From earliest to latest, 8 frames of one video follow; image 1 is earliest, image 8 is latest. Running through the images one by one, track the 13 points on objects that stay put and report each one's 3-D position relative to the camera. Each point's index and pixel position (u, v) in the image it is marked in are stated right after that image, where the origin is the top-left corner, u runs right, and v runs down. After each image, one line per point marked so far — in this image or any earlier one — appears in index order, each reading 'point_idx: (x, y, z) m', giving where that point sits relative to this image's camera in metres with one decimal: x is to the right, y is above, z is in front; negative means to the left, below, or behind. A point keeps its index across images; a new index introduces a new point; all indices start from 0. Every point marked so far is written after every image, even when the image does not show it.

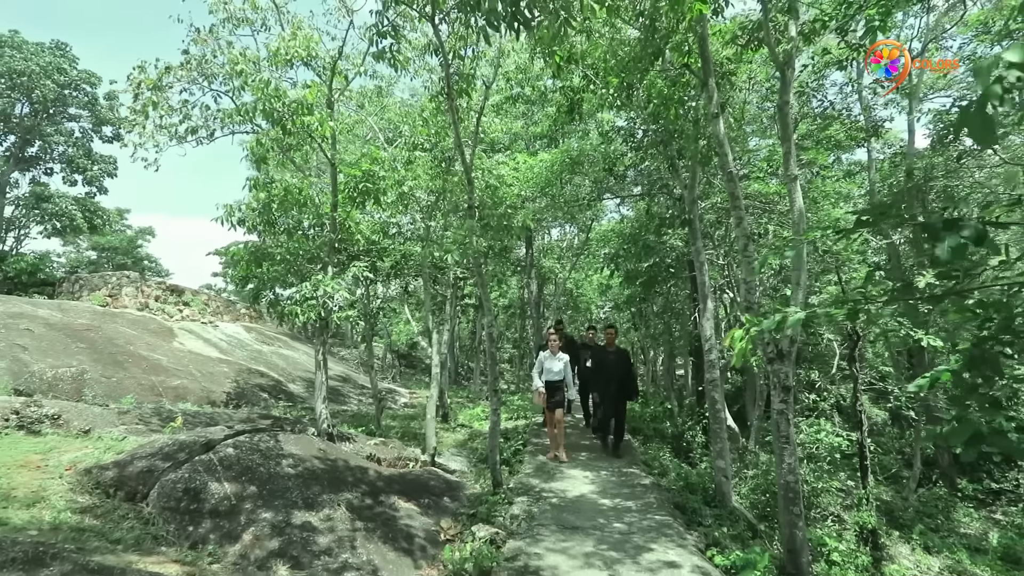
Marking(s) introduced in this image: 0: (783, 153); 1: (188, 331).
0: (+3.4, +1.7, +6.8) m
1: (-9.9, -1.3, +16.3) m
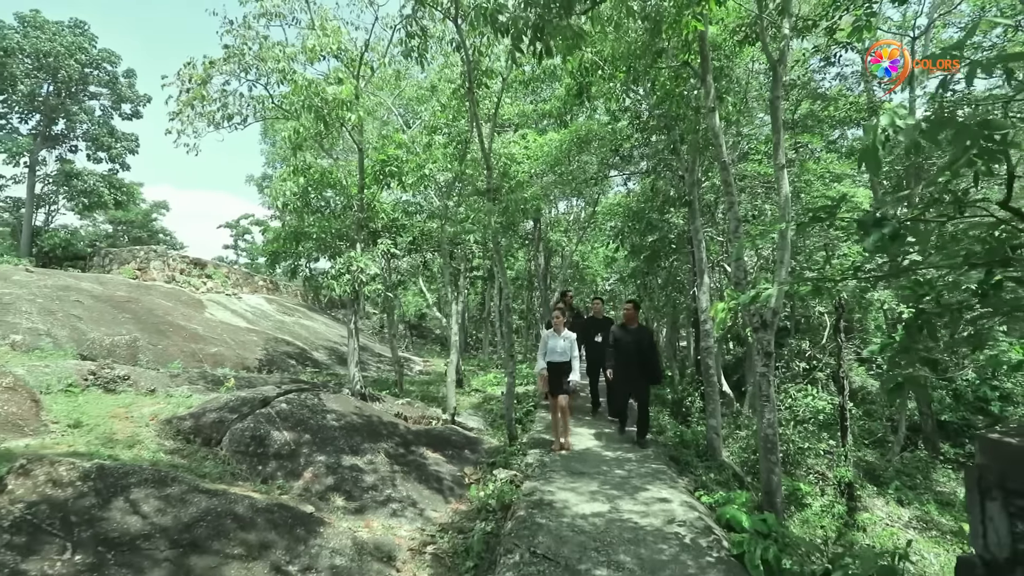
0: (+3.6, +2.0, +7.5) m
1: (-9.6, -0.5, +17.3) m
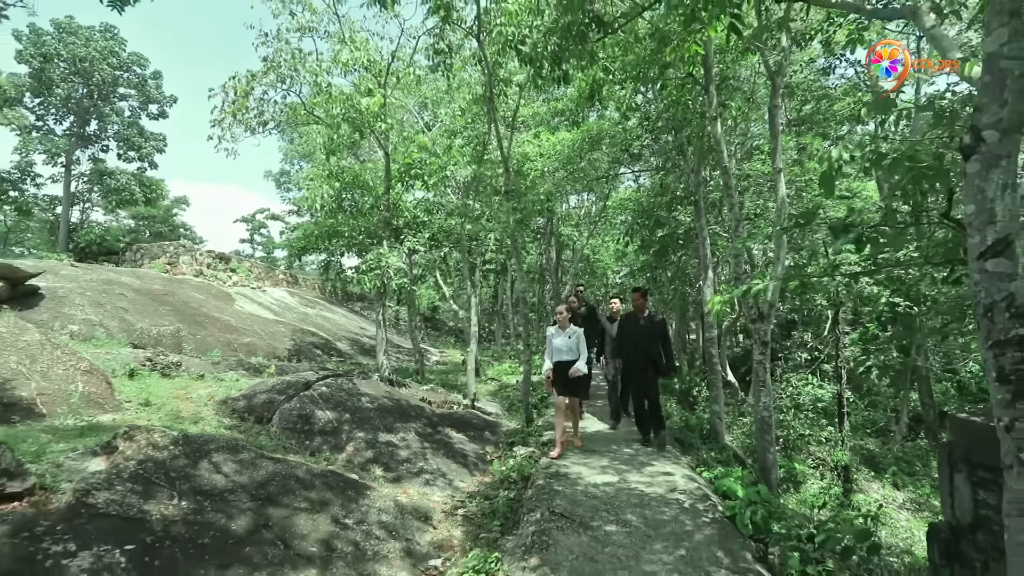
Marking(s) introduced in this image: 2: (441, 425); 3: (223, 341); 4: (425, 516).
0: (+3.9, +2.1, +8.1) m
1: (-9.1, -0.2, +18.1) m
2: (-1.1, -2.1, +8.2) m
3: (-6.6, -1.2, +12.2) m
4: (-0.9, -2.3, +5.3) m
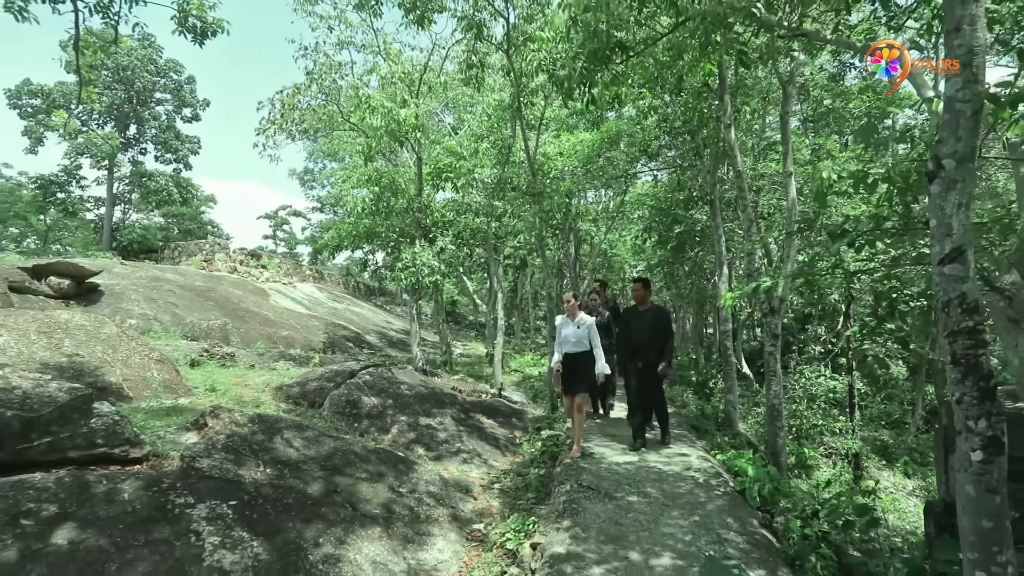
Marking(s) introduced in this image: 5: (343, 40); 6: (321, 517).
0: (+4.3, +2.1, +8.6) m
1: (-8.4, -0.1, +19.0) m
2: (-0.6, -2.0, +8.9) m
3: (-6.0, -1.1, +13.0) m
4: (-0.5, -2.3, +6.0) m
5: (-3.3, +4.9, +10.6) m
6: (-1.6, -1.9, +4.5) m
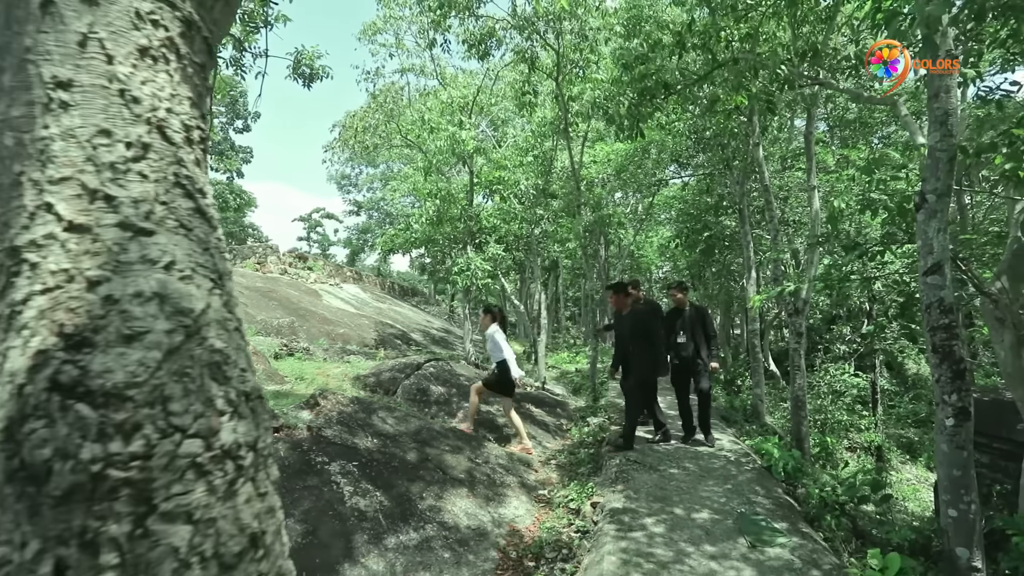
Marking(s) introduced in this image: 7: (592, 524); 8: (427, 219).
0: (+5.1, +2.1, +9.4) m
1: (-7.1, -0.1, +20.4) m
2: (+0.2, -2.1, +9.9) m
3: (-5.0, -1.2, +14.2) m
4: (+0.2, -2.3, +7.0) m
5: (-2.4, +4.9, +11.7) m
6: (-0.9, -2.0, +5.5) m
7: (+0.8, -2.3, +5.3) m
8: (-1.9, +1.6, +12.2) m
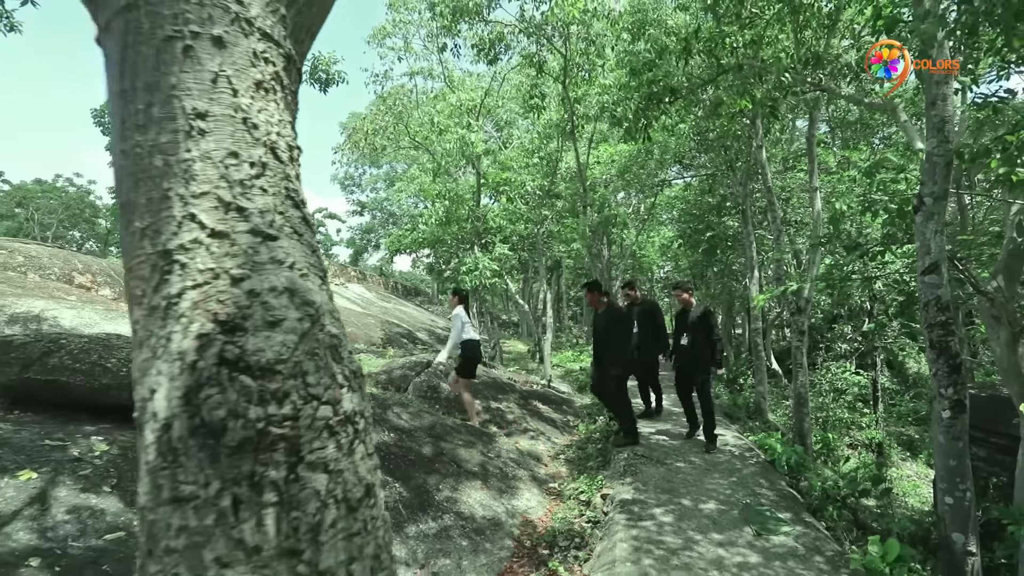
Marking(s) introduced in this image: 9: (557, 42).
0: (+5.3, +2.1, +9.5) m
1: (-7.0, -0.1, +20.6) m
2: (+0.3, -2.1, +10.1) m
3: (-4.8, -1.1, +14.4) m
4: (+0.3, -2.3, +7.2) m
5: (-2.3, +4.9, +11.9) m
6: (-0.8, -1.9, +5.7) m
7: (+0.9, -2.3, +5.5) m
8: (-1.8, +1.6, +12.4) m
9: (+0.8, +4.3, +9.3) m
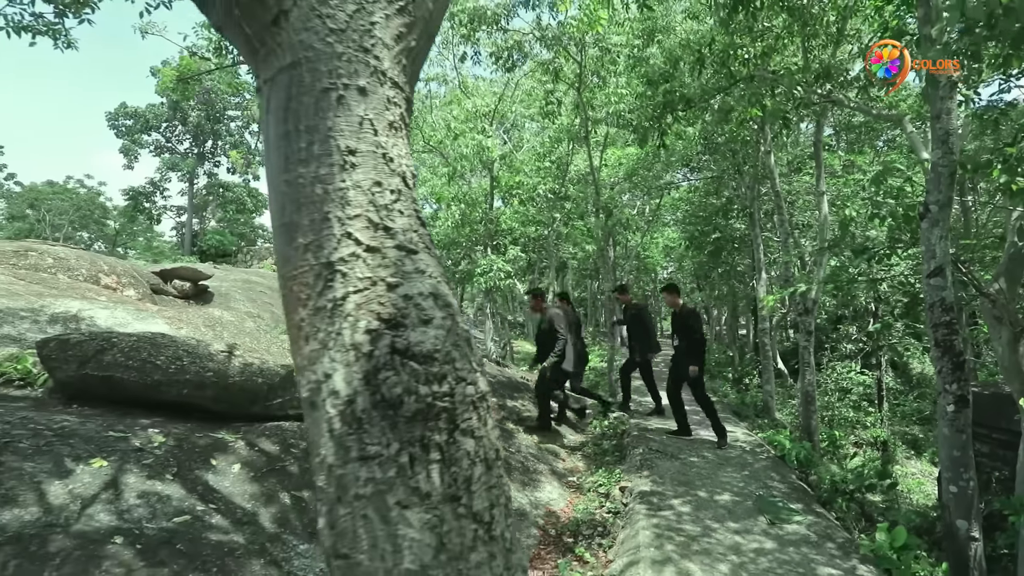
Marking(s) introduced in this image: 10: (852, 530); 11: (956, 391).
0: (+5.6, +2.1, +9.8) m
1: (-6.7, -0.2, +20.9) m
2: (+0.6, -2.1, +10.4) m
3: (-4.5, -1.2, +14.7) m
4: (+0.6, -2.3, +7.5) m
5: (-2.0, +4.9, +12.2) m
6: (-0.6, -2.0, +6.0) m
7: (+1.2, -2.3, +5.8) m
8: (-1.5, +1.6, +12.7) m
9: (+1.0, +4.2, +9.5) m
10: (+3.6, -2.6, +5.7) m
11: (+3.4, -0.8, +4.1) m
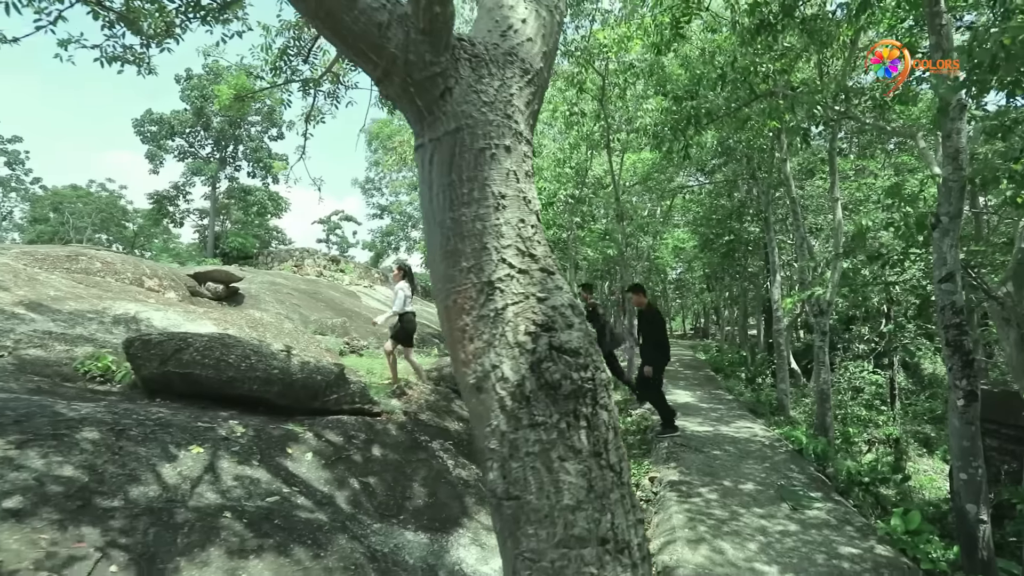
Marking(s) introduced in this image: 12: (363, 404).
0: (+6.0, +2.0, +10.2) m
1: (-6.1, -0.2, +21.4) m
2: (+1.1, -2.1, +10.8) m
3: (-4.0, -1.2, +15.2) m
4: (+1.1, -2.3, +7.9) m
5: (-1.5, +4.8, +12.6) m
6: (-0.1, -2.0, +6.5) m
7: (+1.6, -2.4, +6.2) m
8: (-1.0, +1.5, +13.2) m
9: (+1.5, +4.2, +10.0) m
10: (+4.0, -2.6, +6.1) m
11: (+3.9, -0.8, +4.5) m
12: (-1.7, -1.3, +6.2) m
